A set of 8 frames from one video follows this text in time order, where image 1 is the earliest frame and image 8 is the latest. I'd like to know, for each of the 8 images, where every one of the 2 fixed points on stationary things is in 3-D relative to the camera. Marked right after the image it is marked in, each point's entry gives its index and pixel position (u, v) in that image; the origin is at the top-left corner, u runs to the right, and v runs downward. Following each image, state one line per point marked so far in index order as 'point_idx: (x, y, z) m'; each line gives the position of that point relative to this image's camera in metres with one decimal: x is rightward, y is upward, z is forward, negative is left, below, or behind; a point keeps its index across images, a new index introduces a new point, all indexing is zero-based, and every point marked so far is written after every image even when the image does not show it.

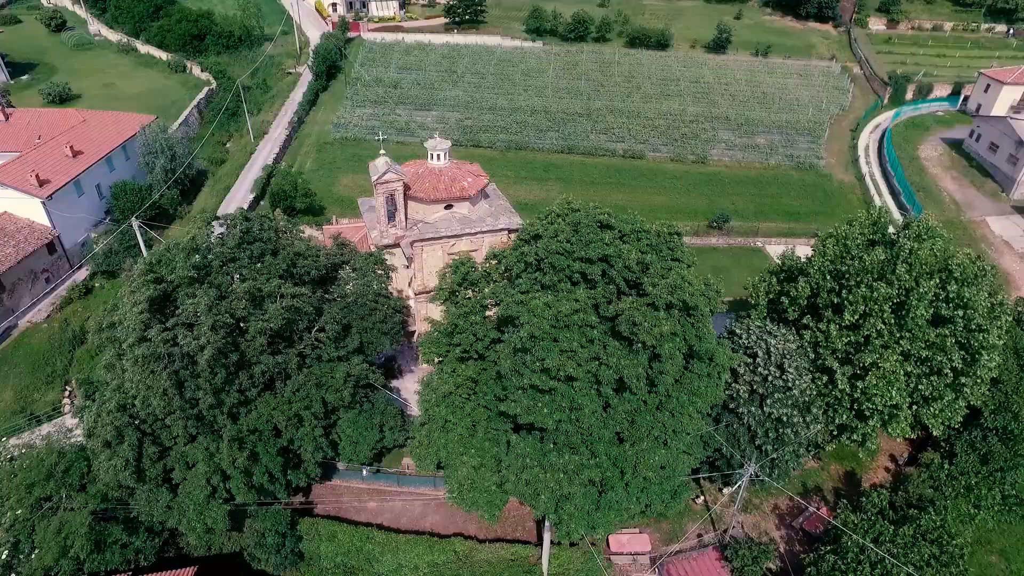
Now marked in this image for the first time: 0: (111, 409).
0: (-12.6, -3.8, +19.5) m
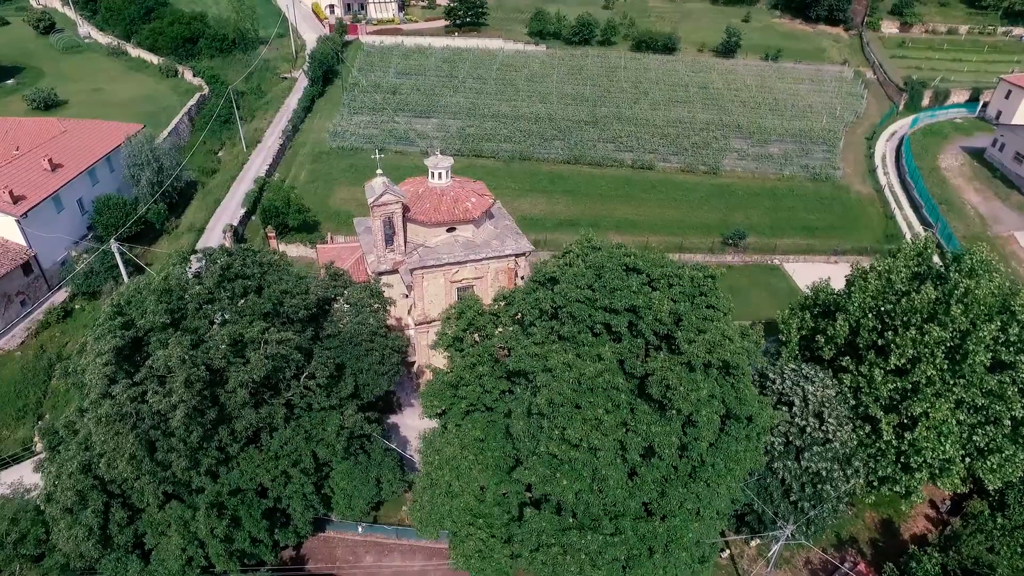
0: (-12.3, -5.1, +17.3) m
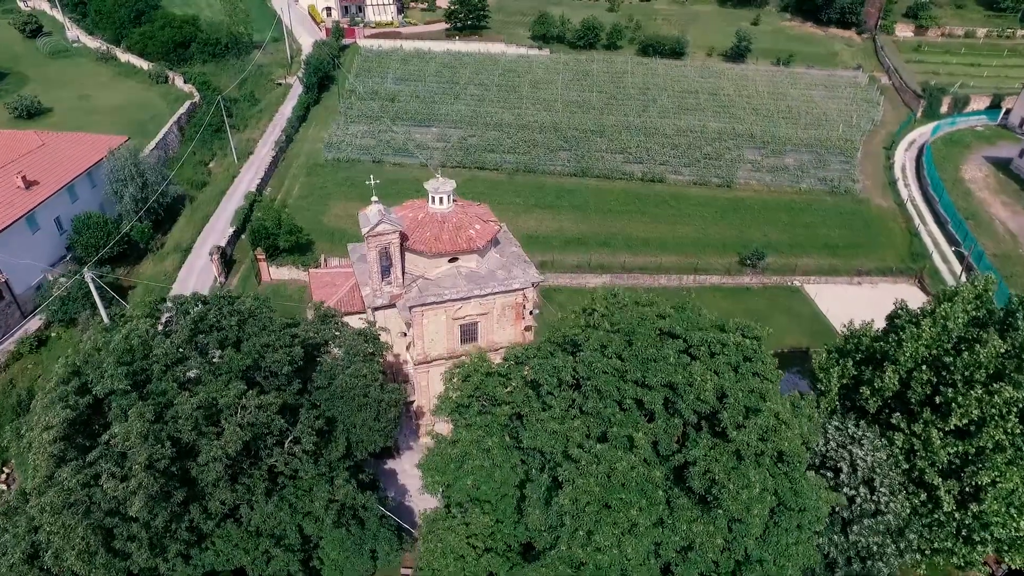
0: (-12.0, -6.6, +15.0) m
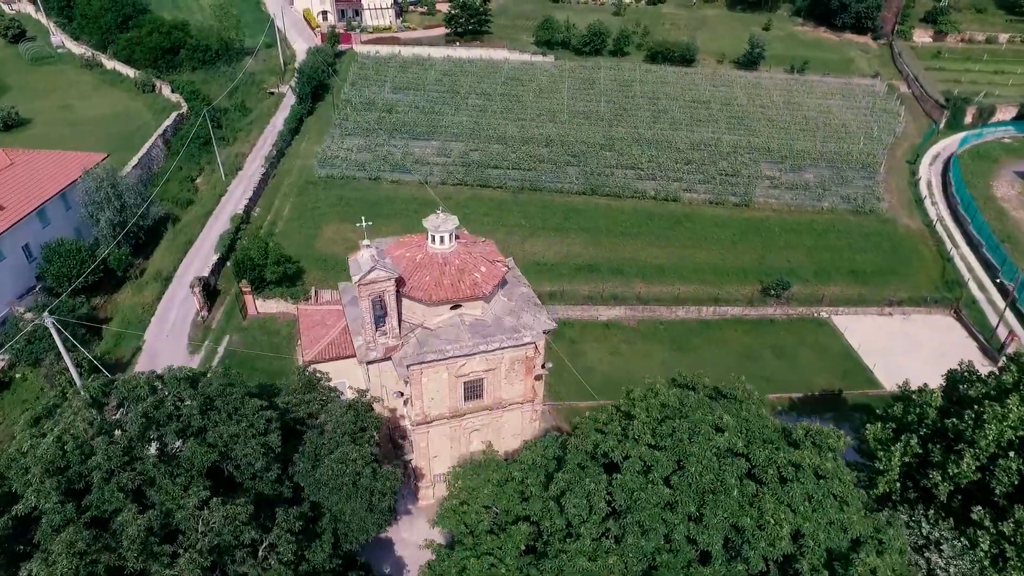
0: (-11.6, -8.6, +12.2) m
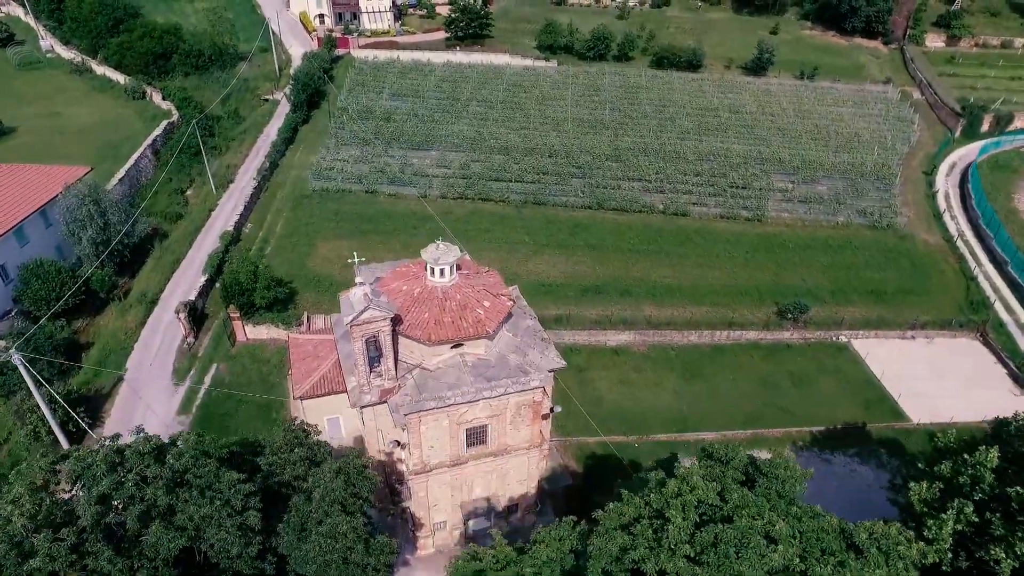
0: (-11.4, -9.9, +10.3) m
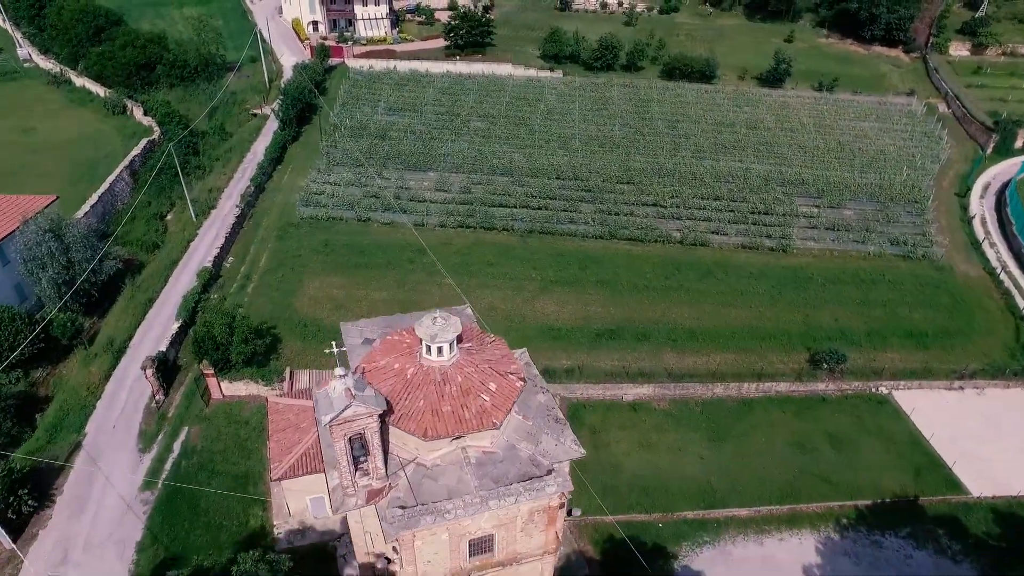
0: (-11.0, -12.3, +7.0) m
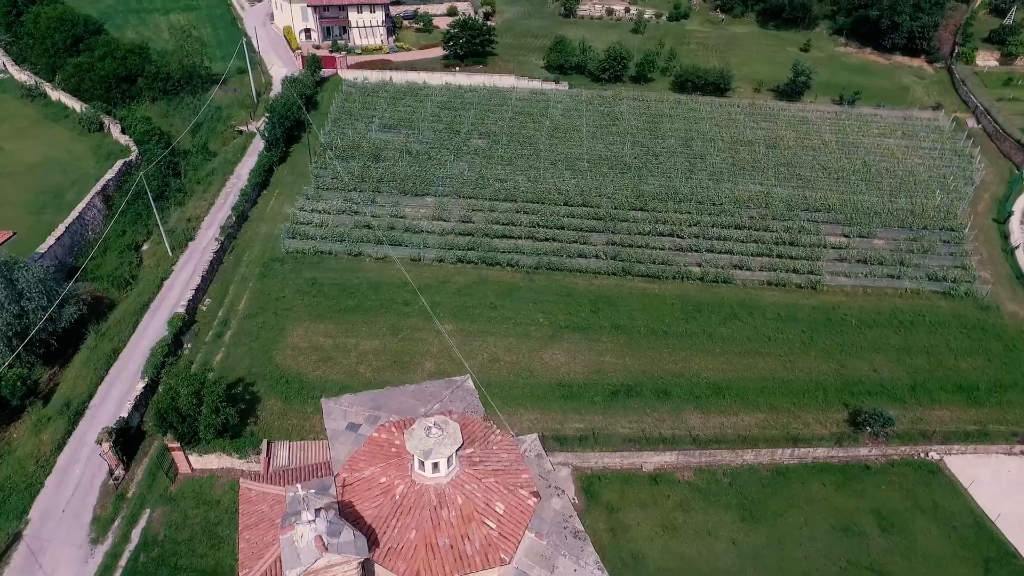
0: (-10.7, -14.9, +3.6) m
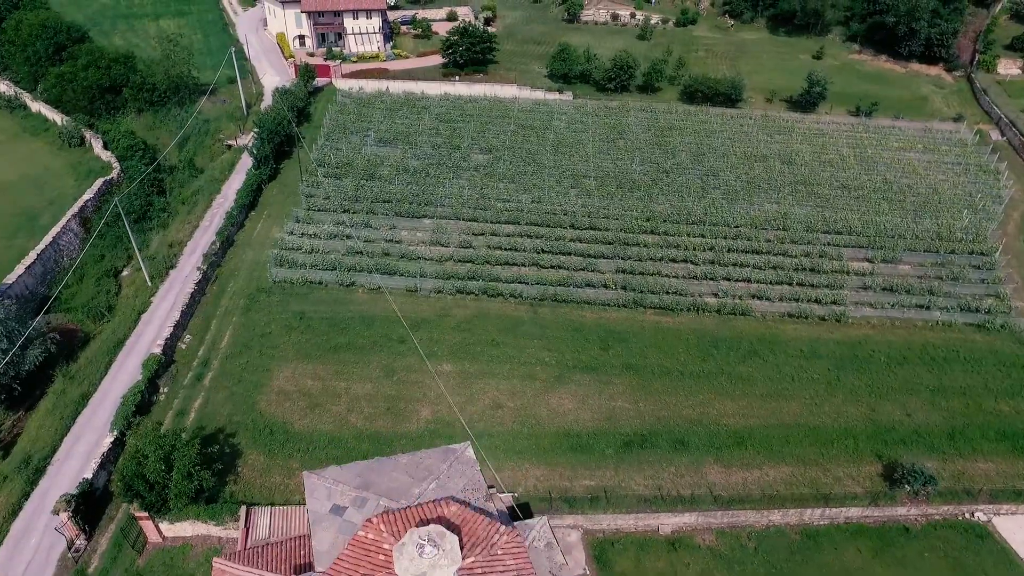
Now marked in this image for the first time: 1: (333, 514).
0: (-10.6, -16.7, +1.2) m
1: (-5.2, -6.5, +17.8) m
